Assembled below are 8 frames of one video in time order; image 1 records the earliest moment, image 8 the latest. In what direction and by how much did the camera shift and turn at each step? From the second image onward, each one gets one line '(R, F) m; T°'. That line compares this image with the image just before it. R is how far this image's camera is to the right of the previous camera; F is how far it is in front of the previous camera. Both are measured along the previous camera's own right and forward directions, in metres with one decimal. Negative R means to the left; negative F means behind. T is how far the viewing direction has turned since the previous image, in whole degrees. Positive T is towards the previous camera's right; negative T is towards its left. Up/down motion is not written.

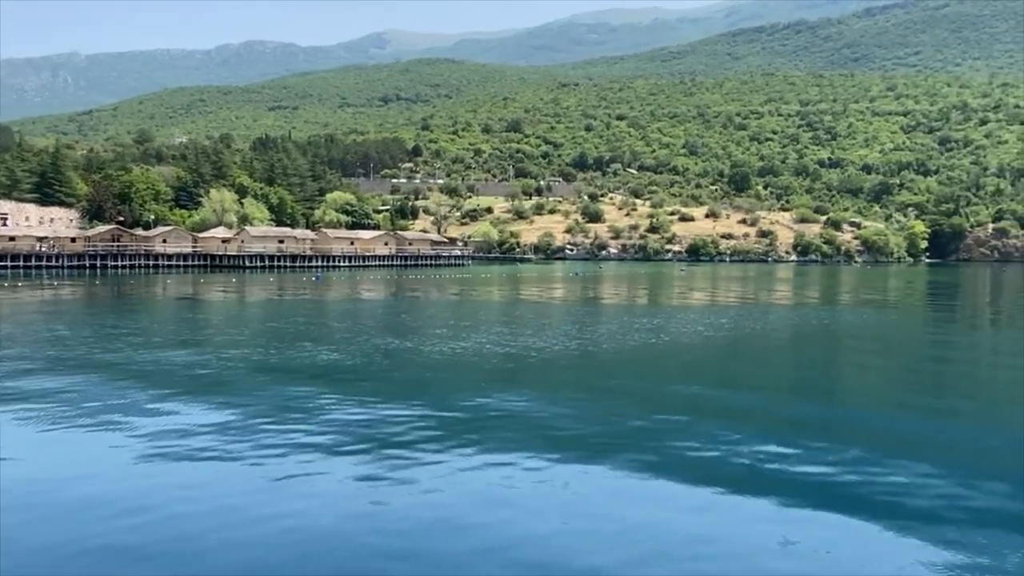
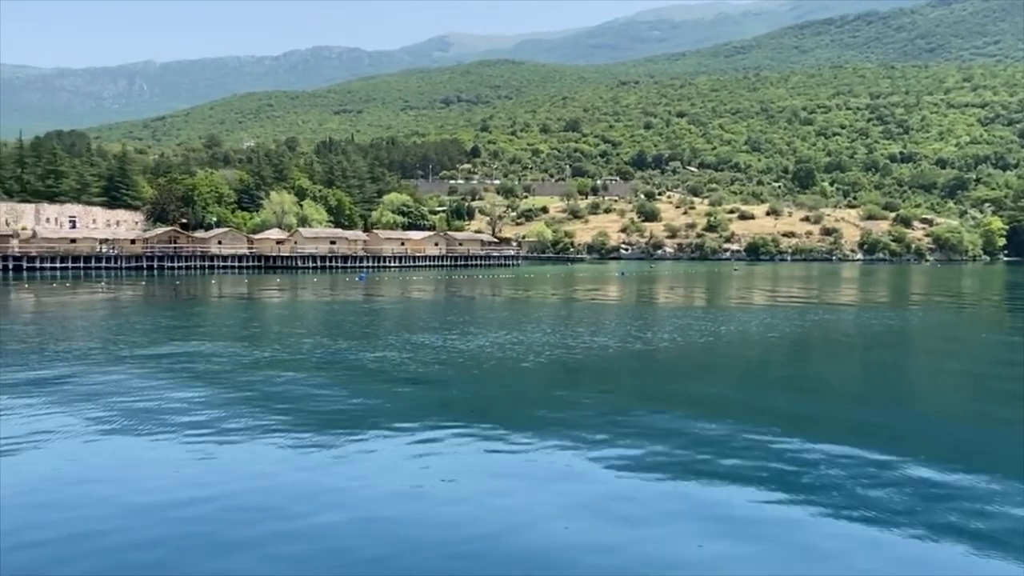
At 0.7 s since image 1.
(+0.7, +0.6) m; -4°
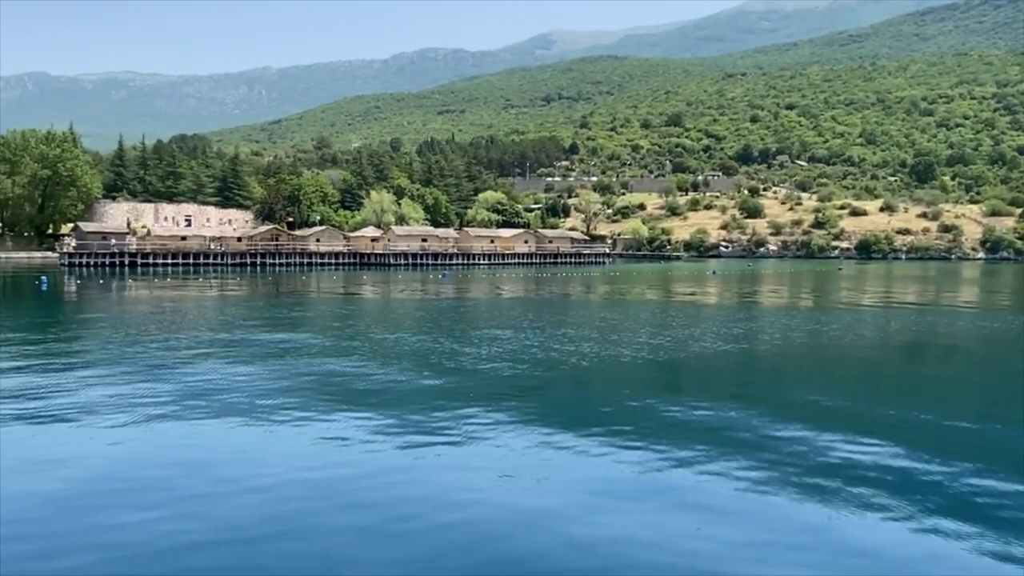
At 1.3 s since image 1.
(+0.8, 0.0) m; -7°
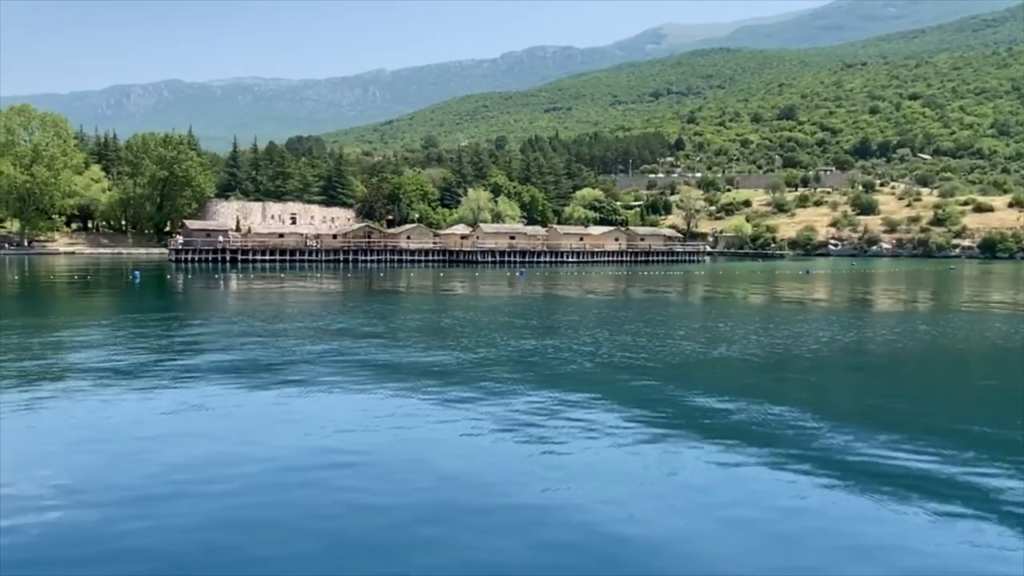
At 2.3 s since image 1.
(+1.2, +0.4) m; -7°
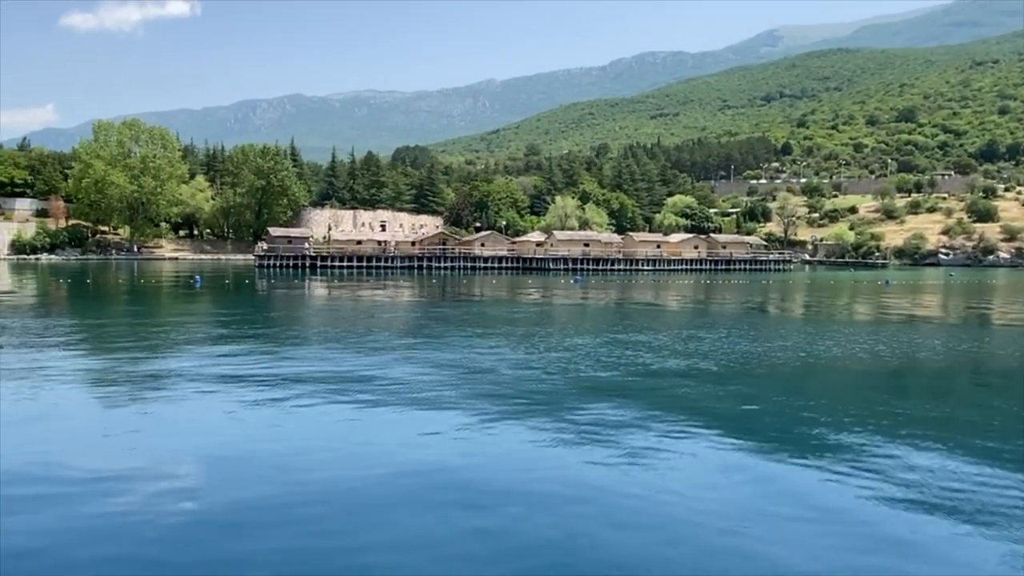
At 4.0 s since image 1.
(+2.1, +0.4) m; -7°
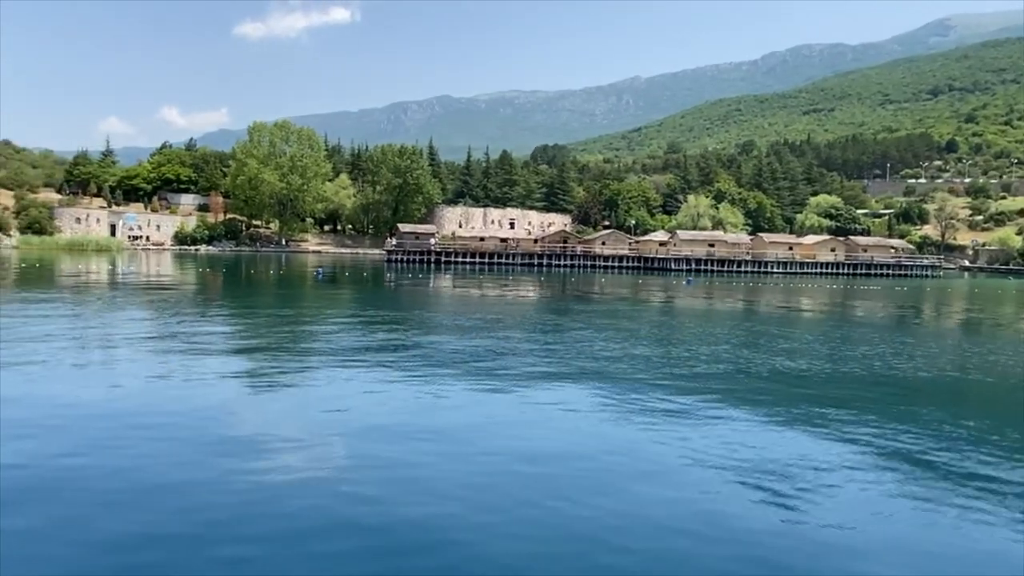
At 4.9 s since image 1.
(+1.1, 0.0) m; -10°
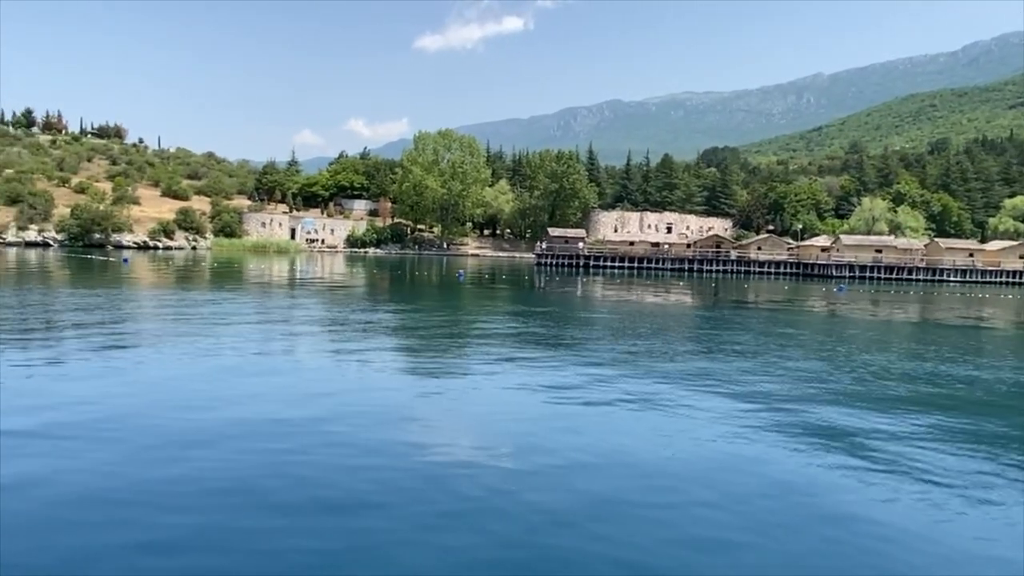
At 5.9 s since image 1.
(+1.1, -0.1) m; -12°
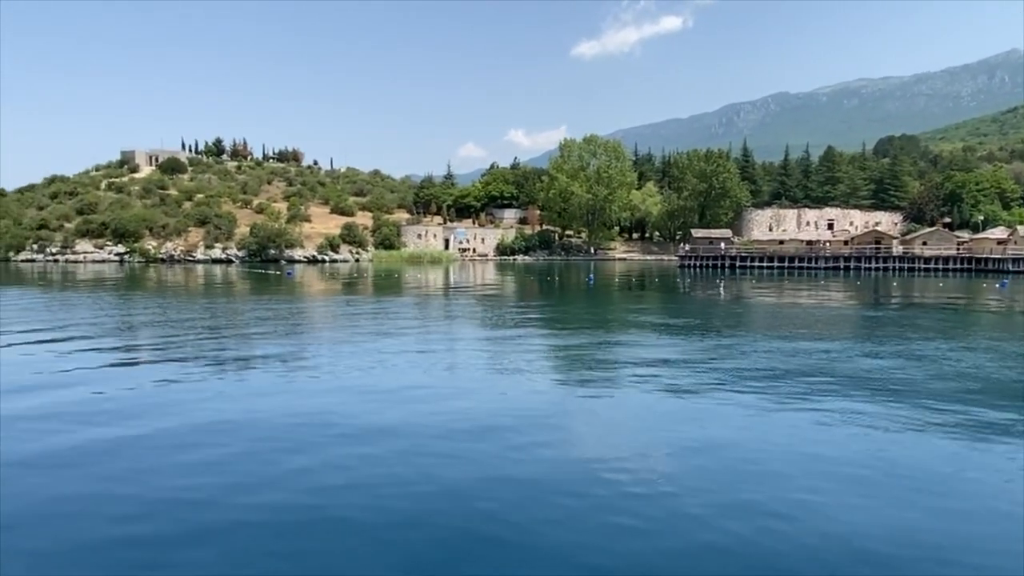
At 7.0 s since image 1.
(+1.2, -0.6) m; -11°
